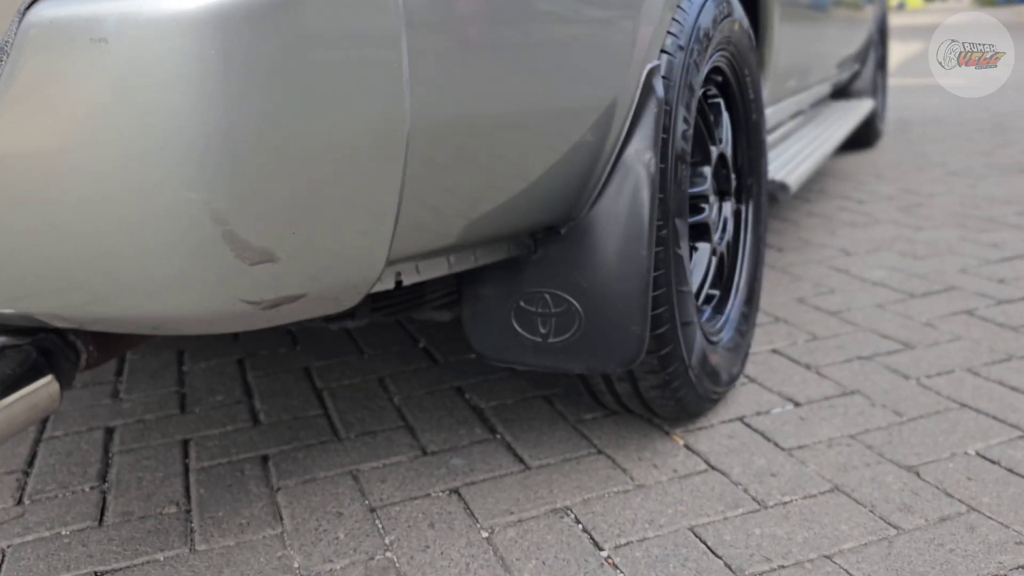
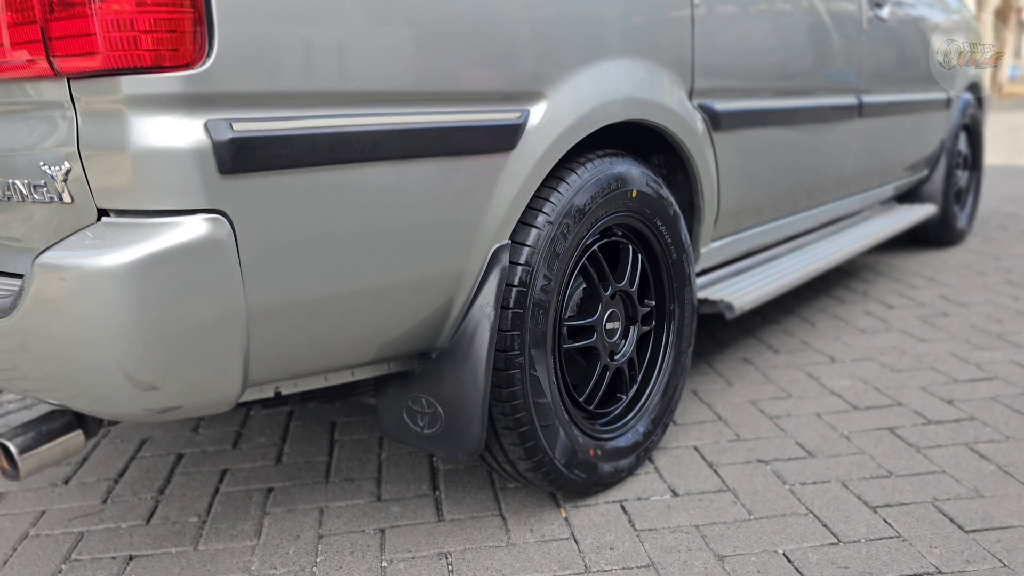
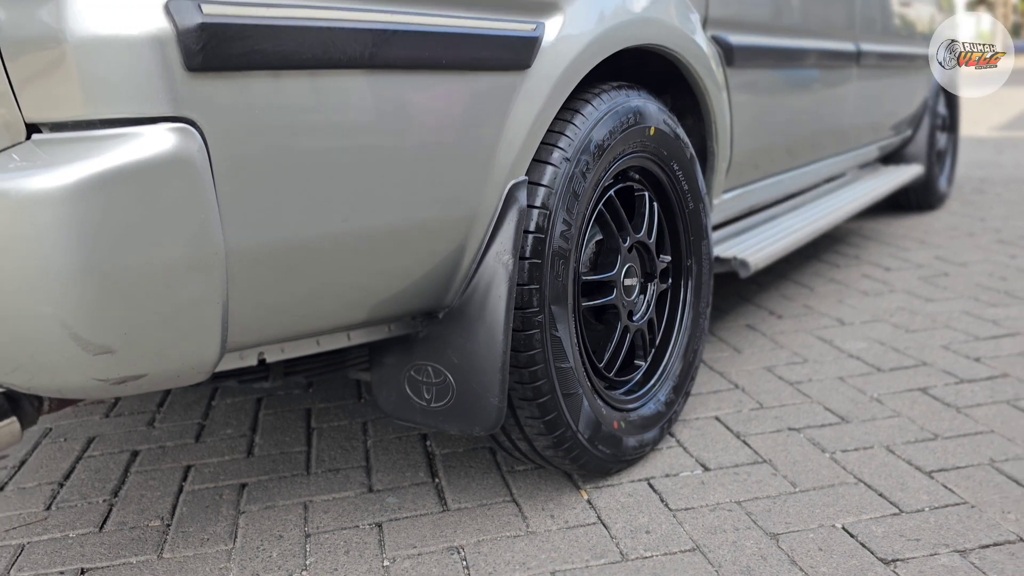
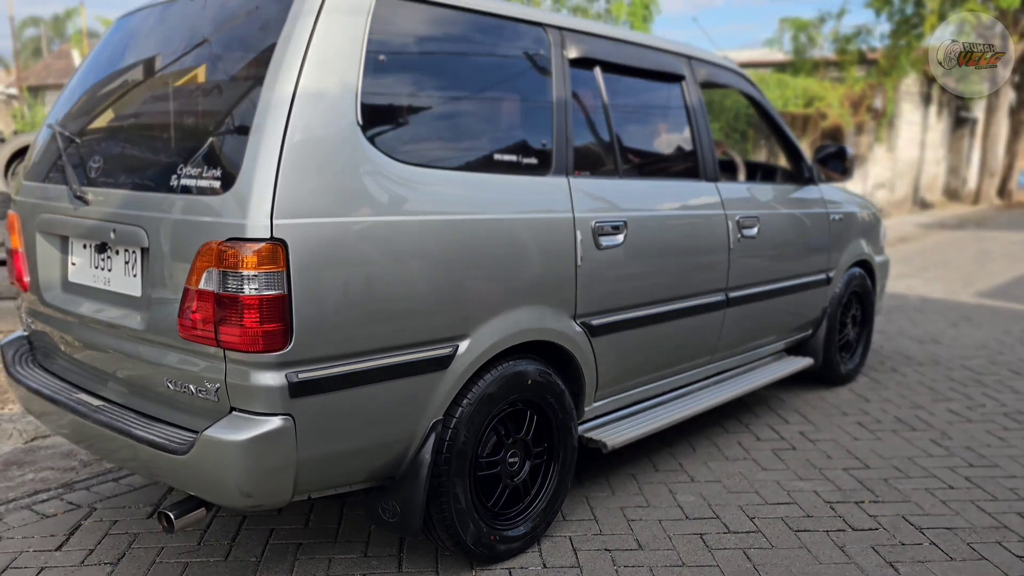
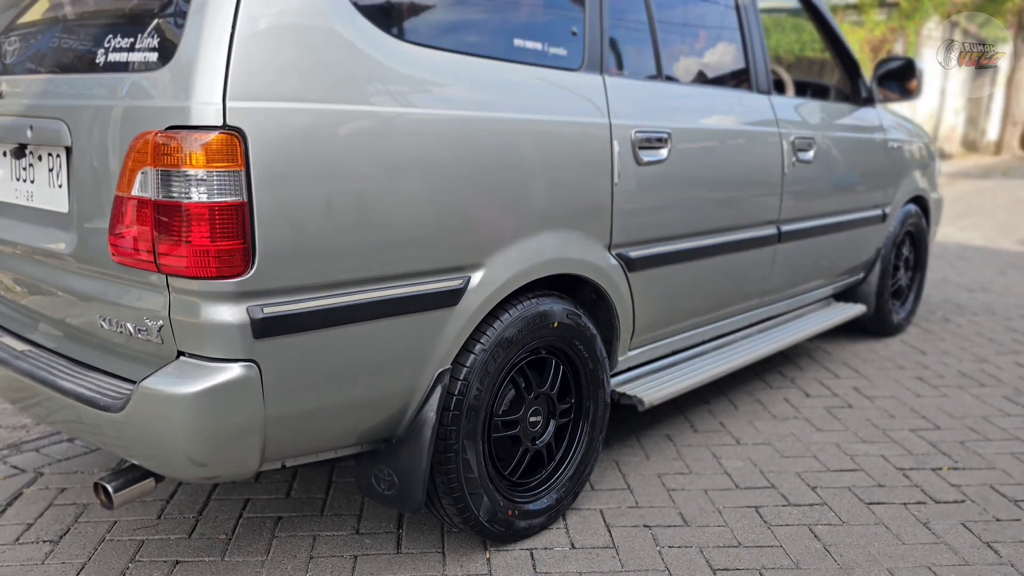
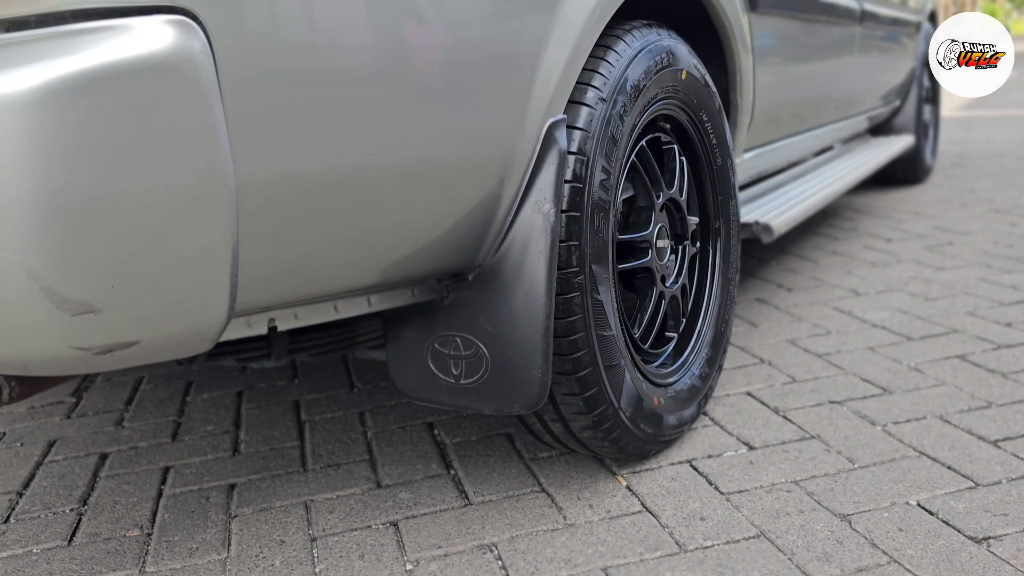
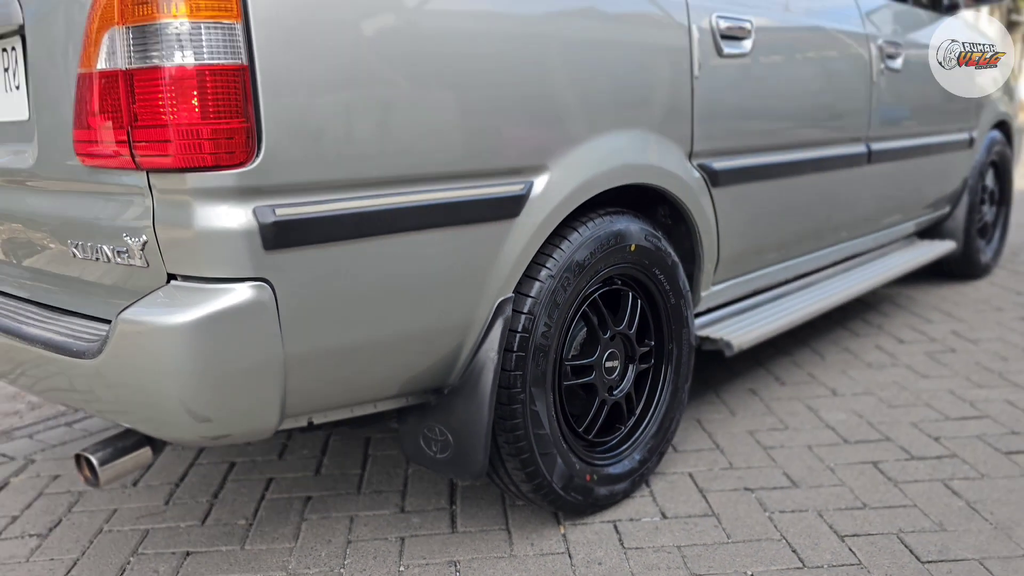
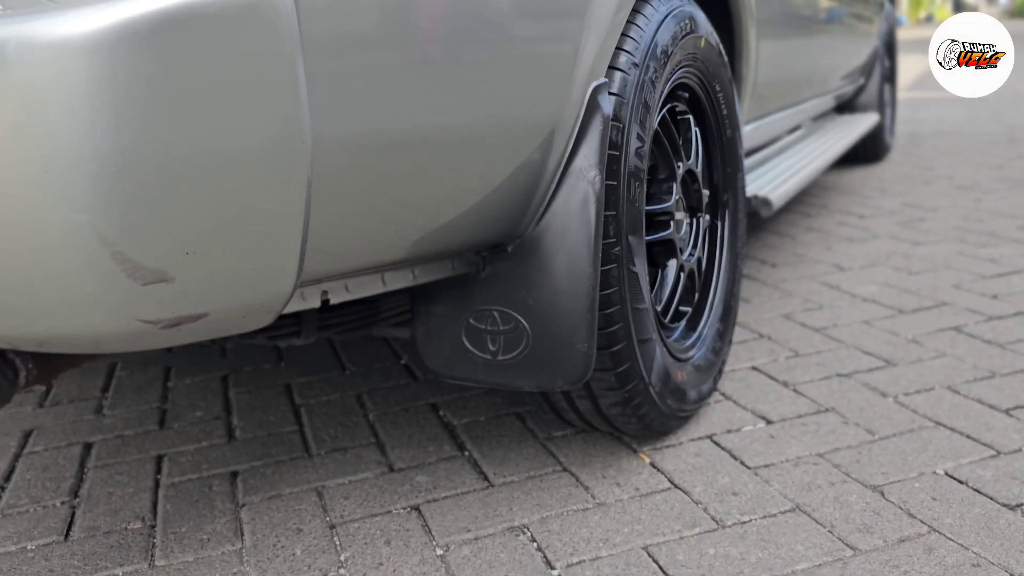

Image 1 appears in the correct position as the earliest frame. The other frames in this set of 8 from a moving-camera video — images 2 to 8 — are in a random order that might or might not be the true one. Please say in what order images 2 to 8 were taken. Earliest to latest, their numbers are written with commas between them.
8, 6, 3, 2, 7, 5, 4
